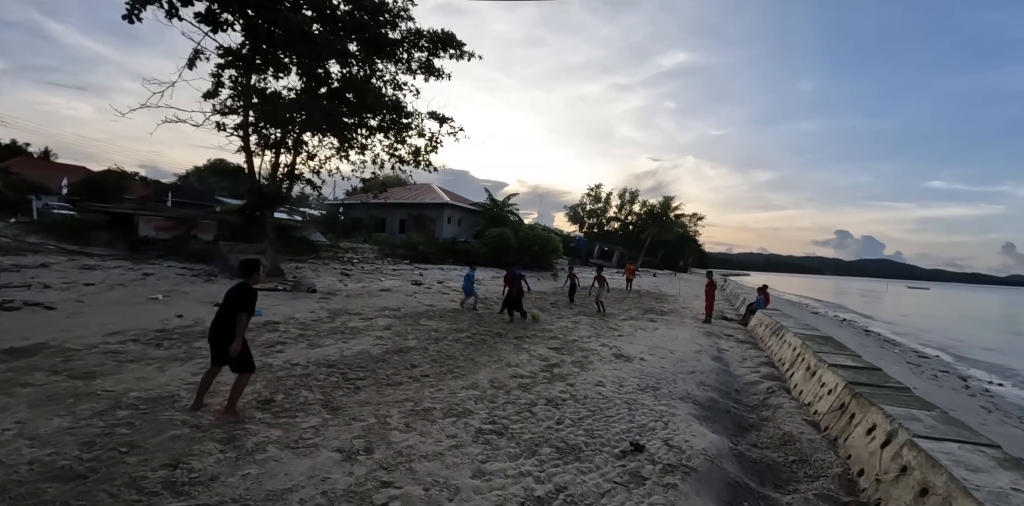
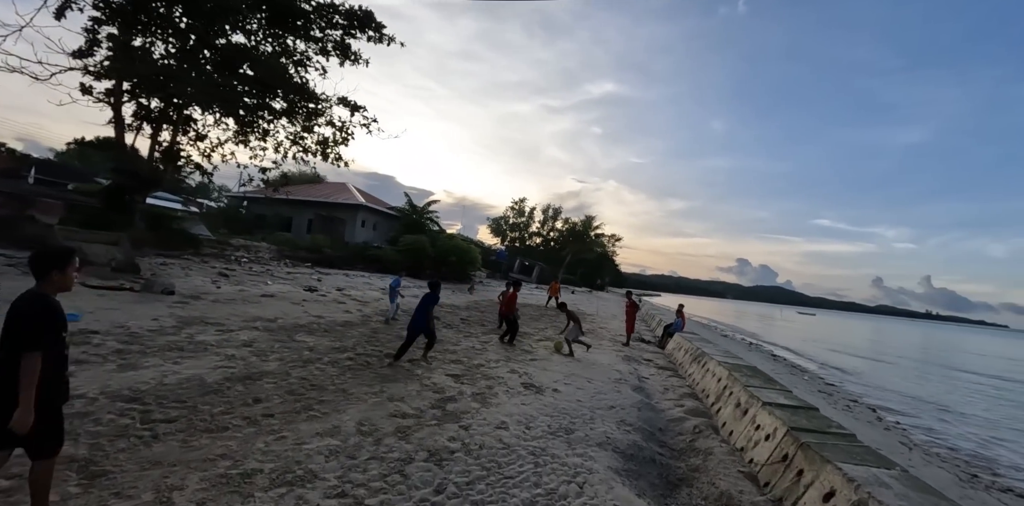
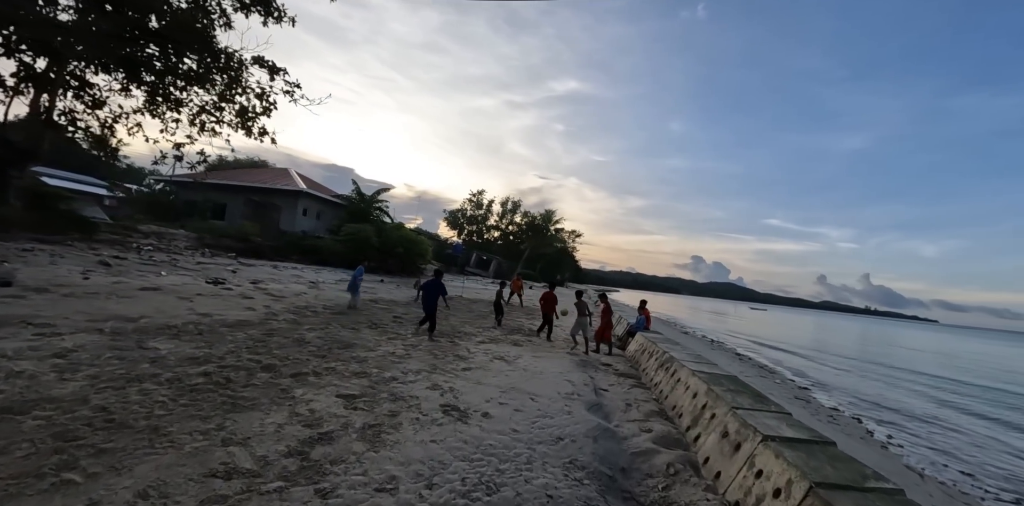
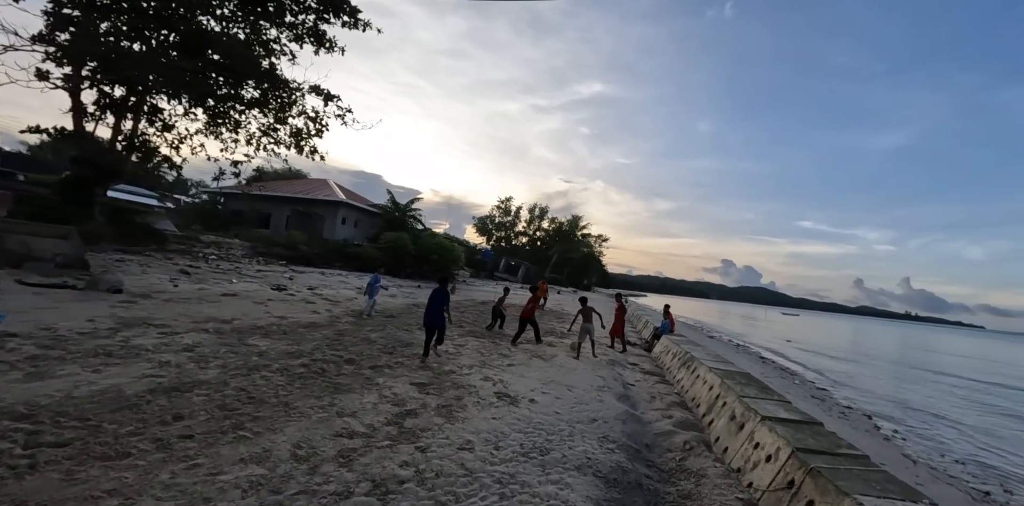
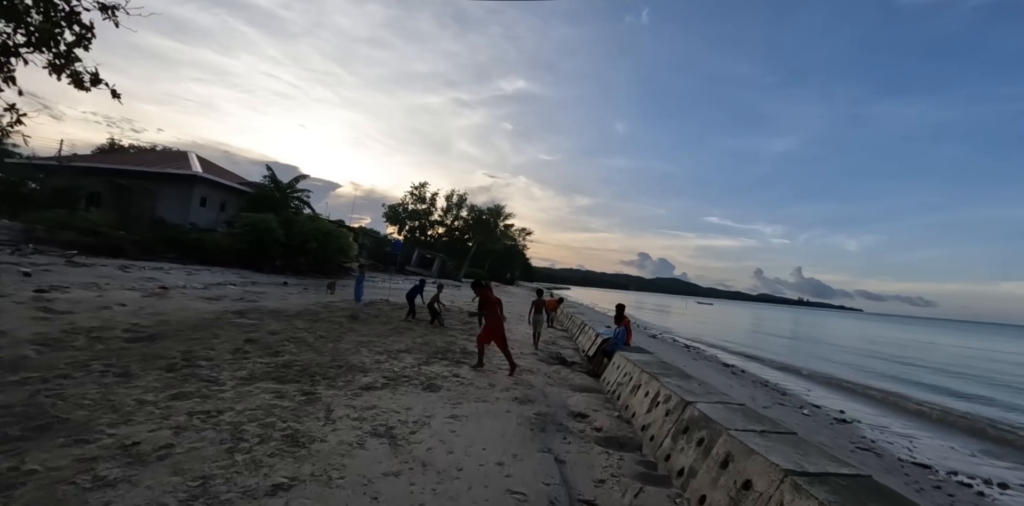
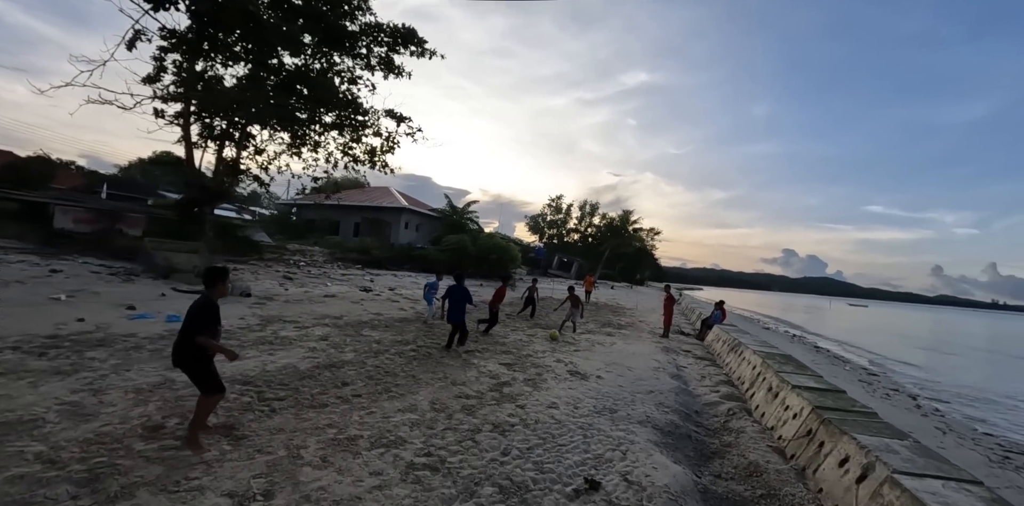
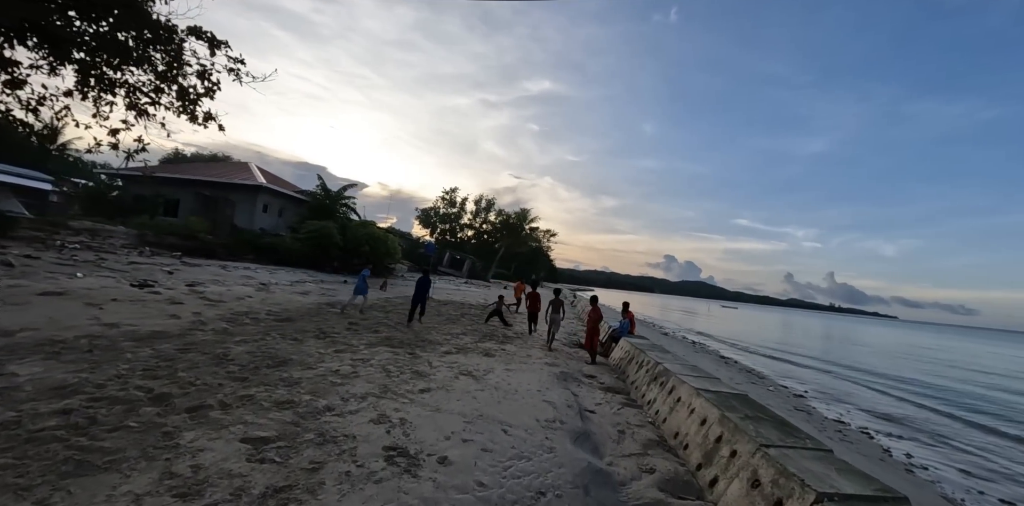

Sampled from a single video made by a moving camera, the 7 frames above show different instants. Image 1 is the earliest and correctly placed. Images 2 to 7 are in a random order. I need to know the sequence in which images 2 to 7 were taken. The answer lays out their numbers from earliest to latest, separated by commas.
6, 2, 4, 3, 7, 5
